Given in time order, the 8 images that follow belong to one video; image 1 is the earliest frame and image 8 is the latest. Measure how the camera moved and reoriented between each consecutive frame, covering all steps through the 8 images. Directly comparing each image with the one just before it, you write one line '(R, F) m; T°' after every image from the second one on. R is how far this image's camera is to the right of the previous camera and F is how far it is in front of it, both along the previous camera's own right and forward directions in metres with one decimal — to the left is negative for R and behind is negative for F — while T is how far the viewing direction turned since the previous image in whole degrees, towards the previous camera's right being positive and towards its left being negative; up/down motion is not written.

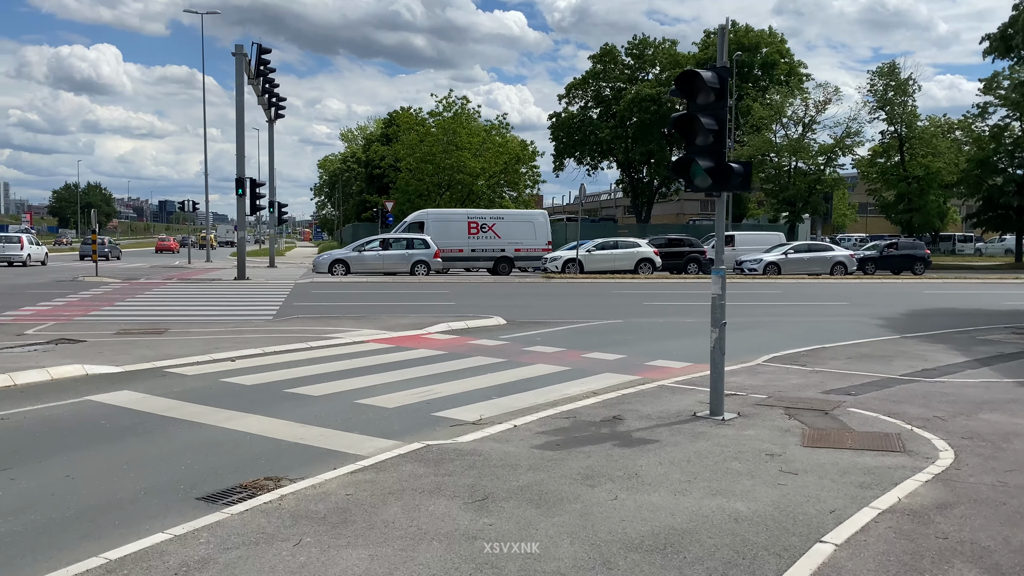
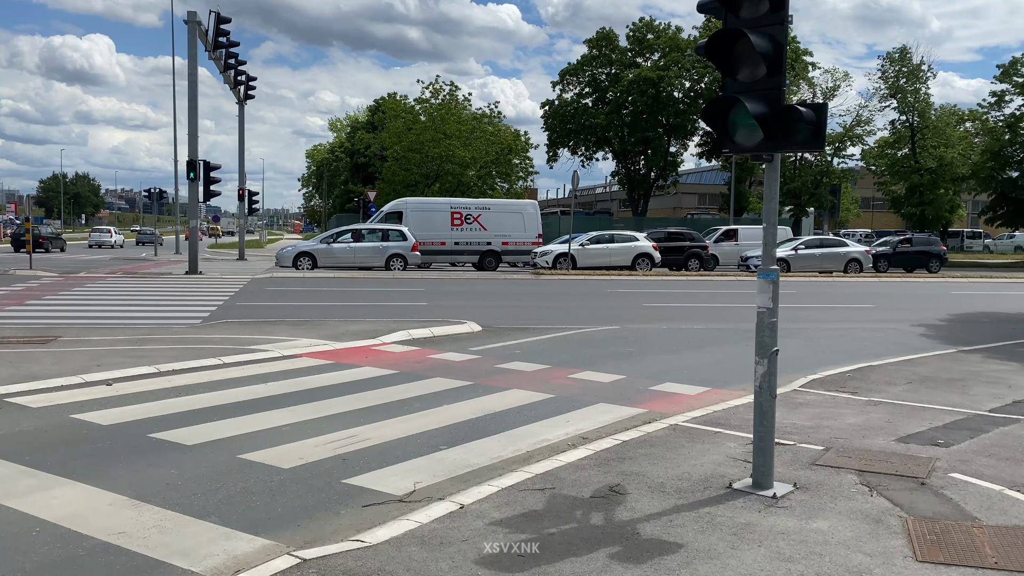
(+0.3, +2.7) m; 0°
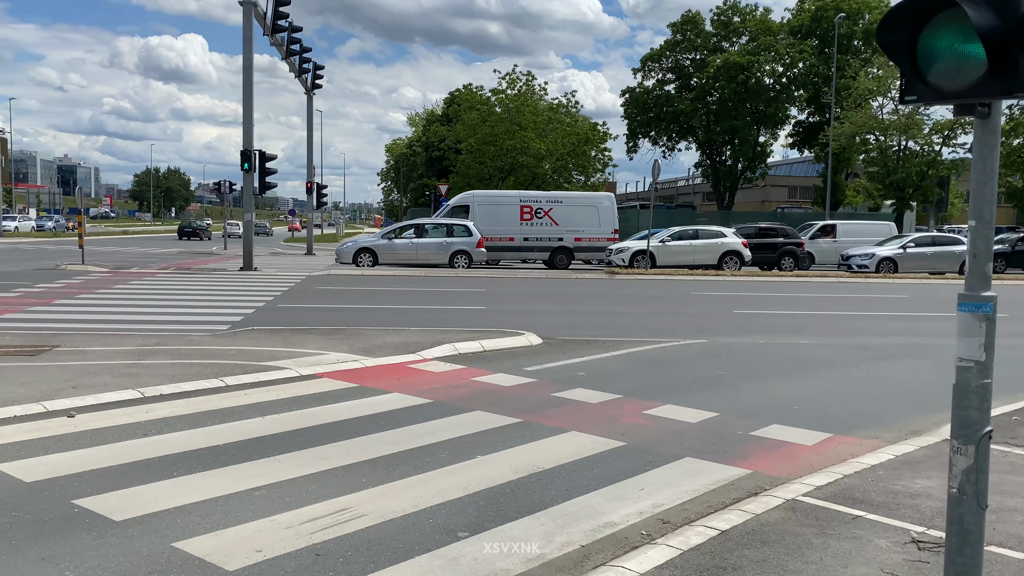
(+0.2, +2.0) m; -5°
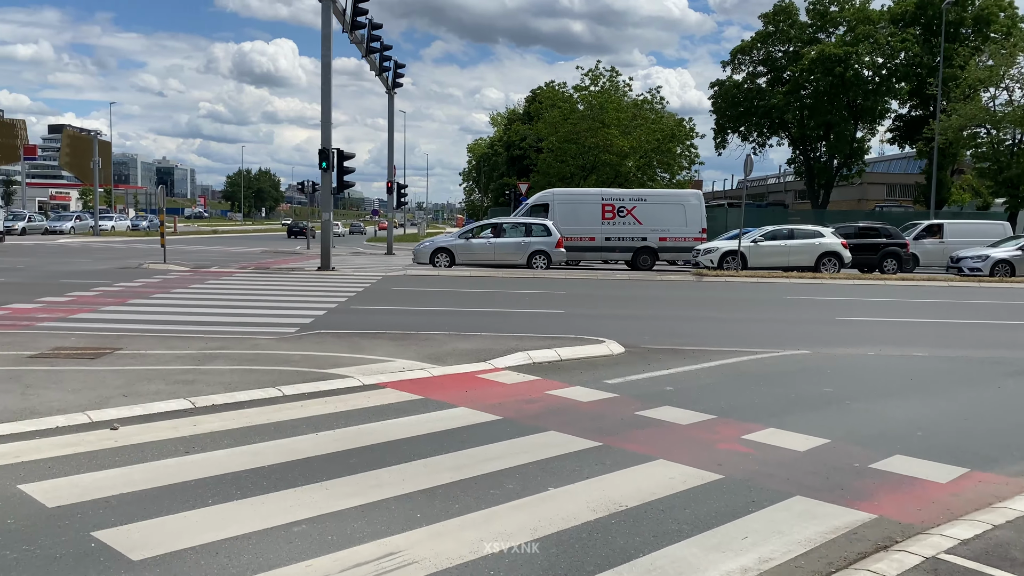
(0.0, +0.8) m; -5°
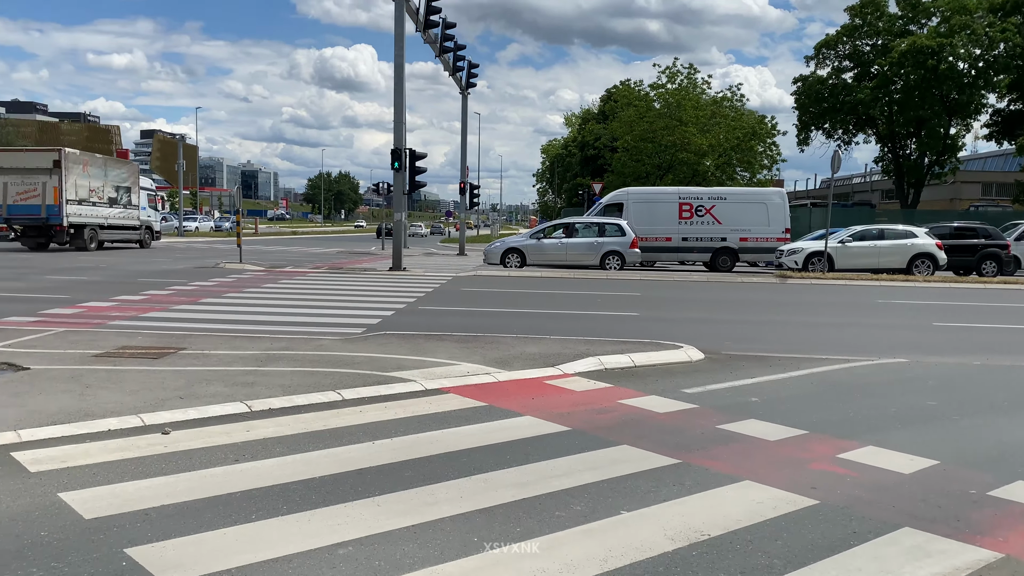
(0.0, +0.5) m; -5°
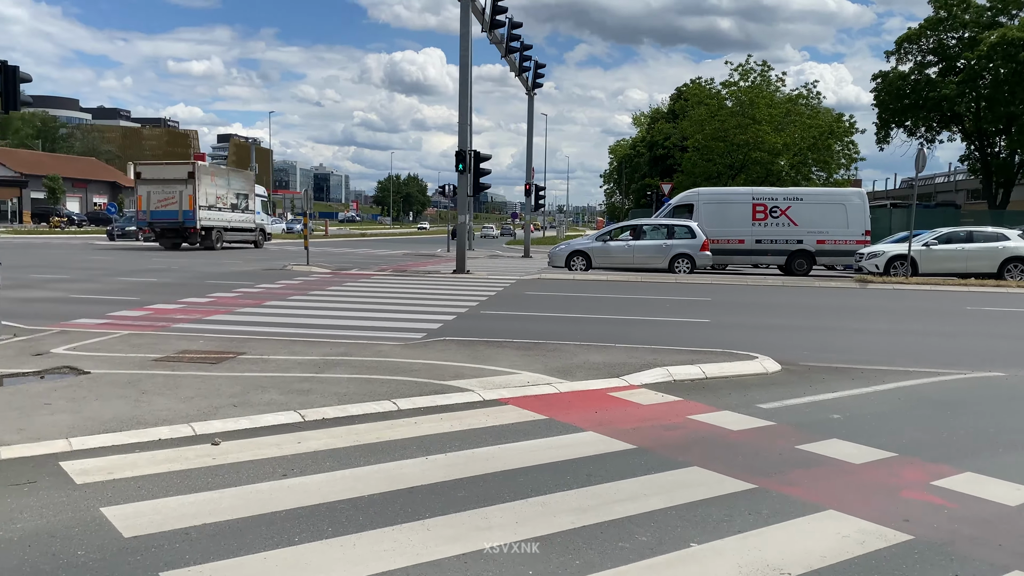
(0.0, +0.4) m; -5°
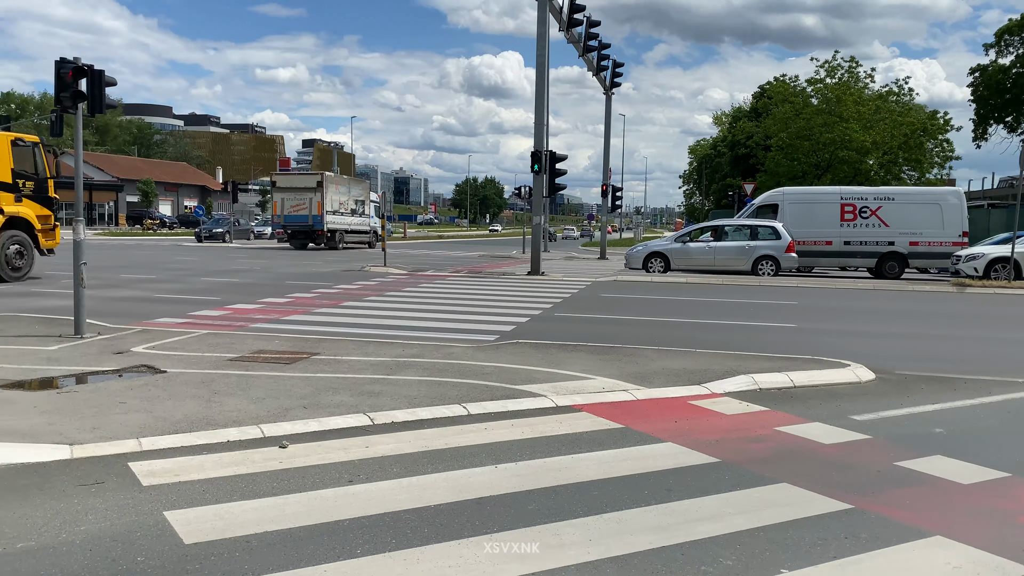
(0.0, +0.3) m; -5°
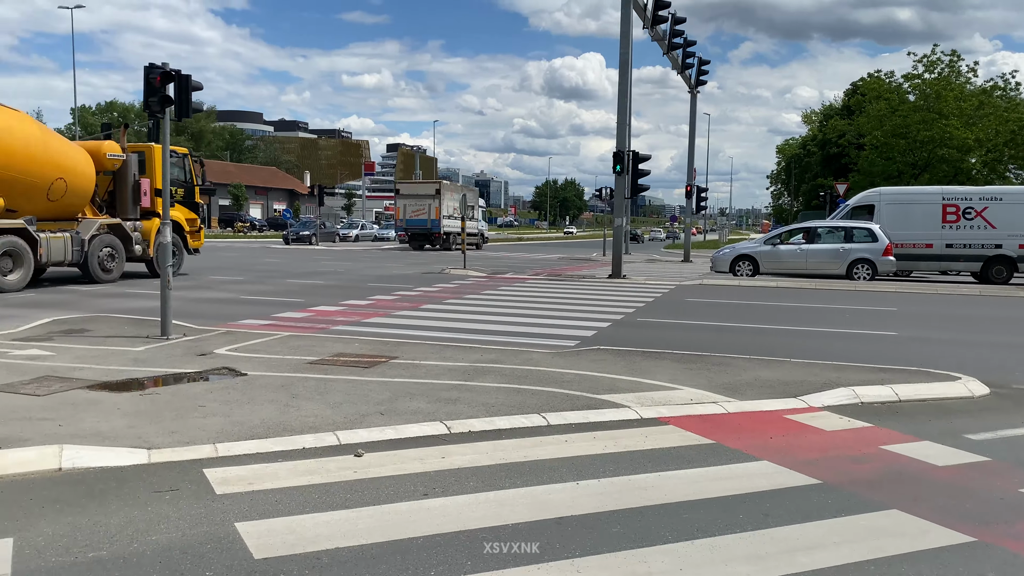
(0.0, +0.3) m; -5°
